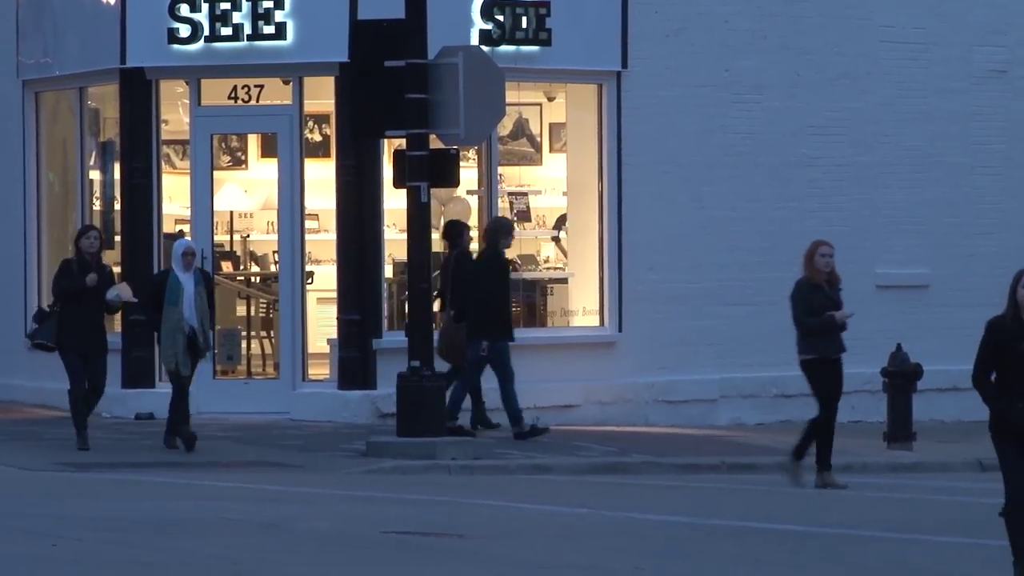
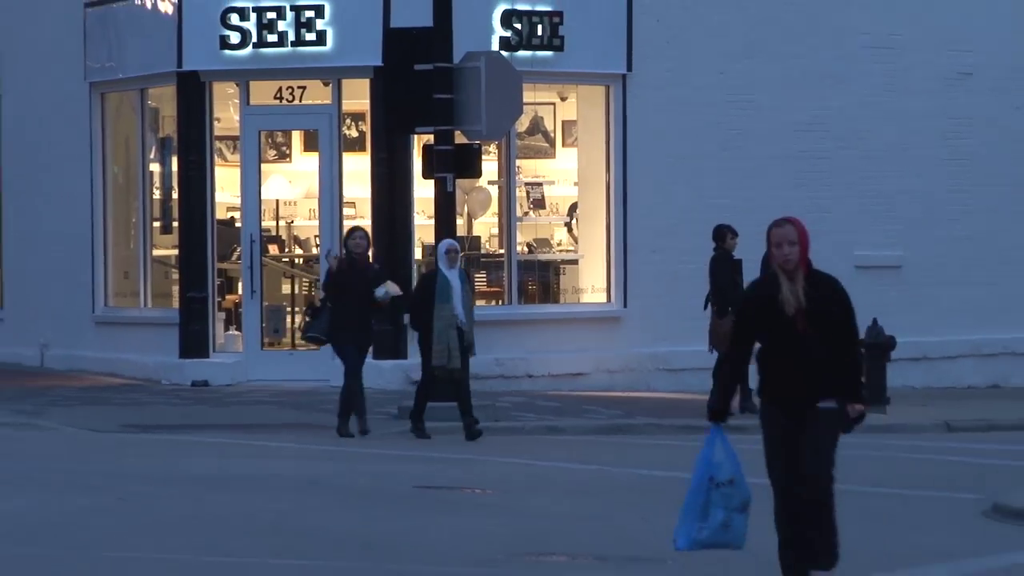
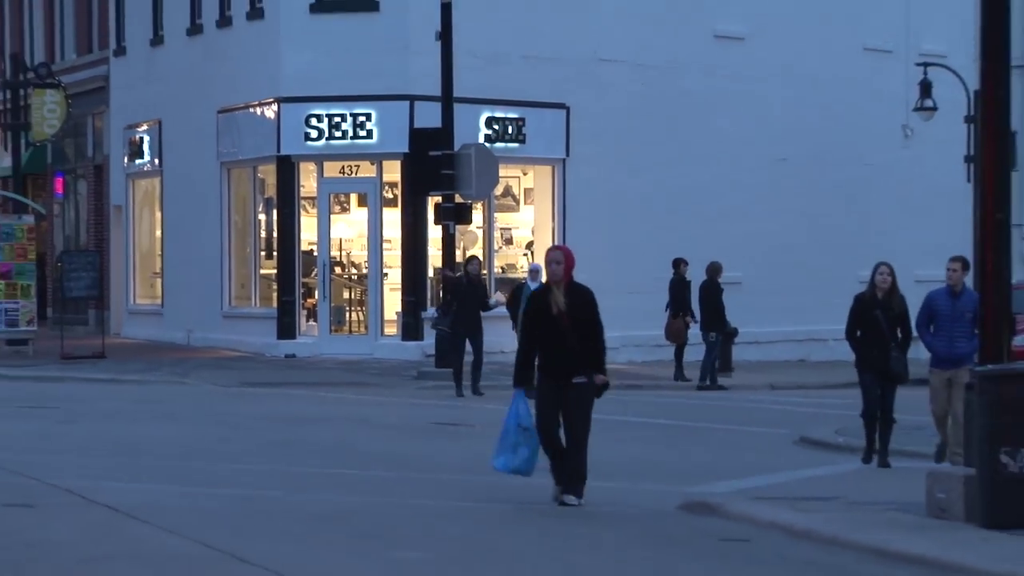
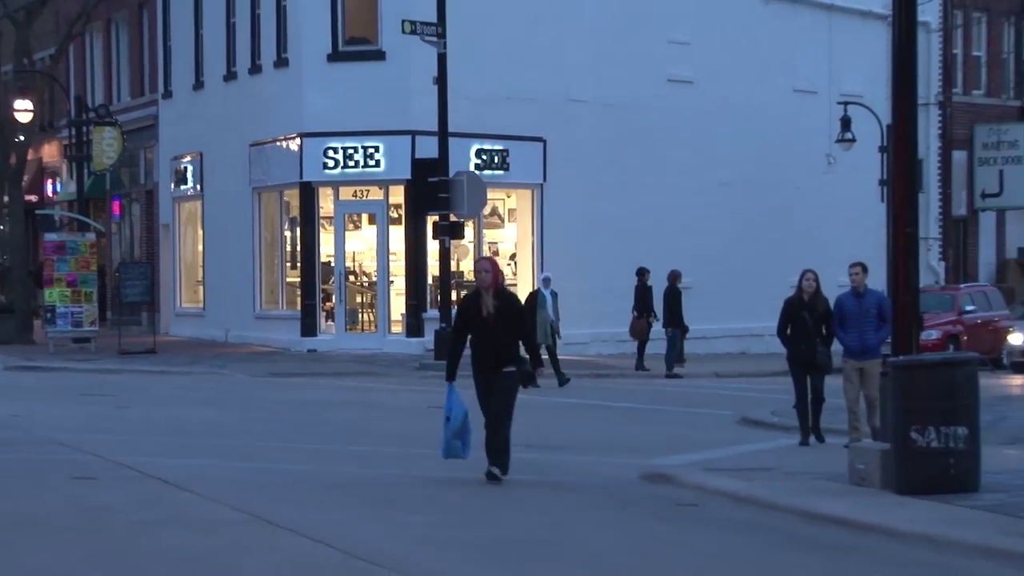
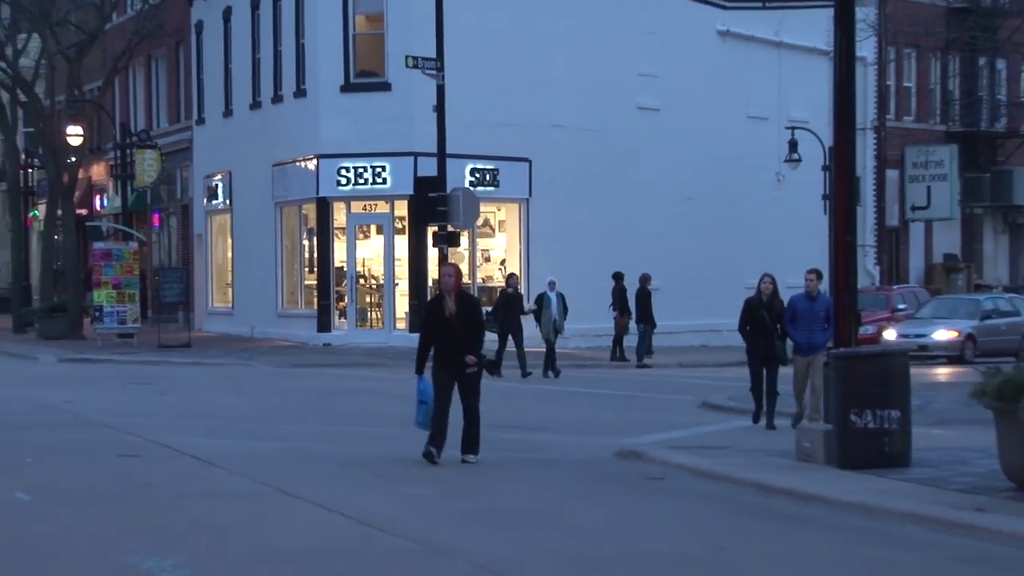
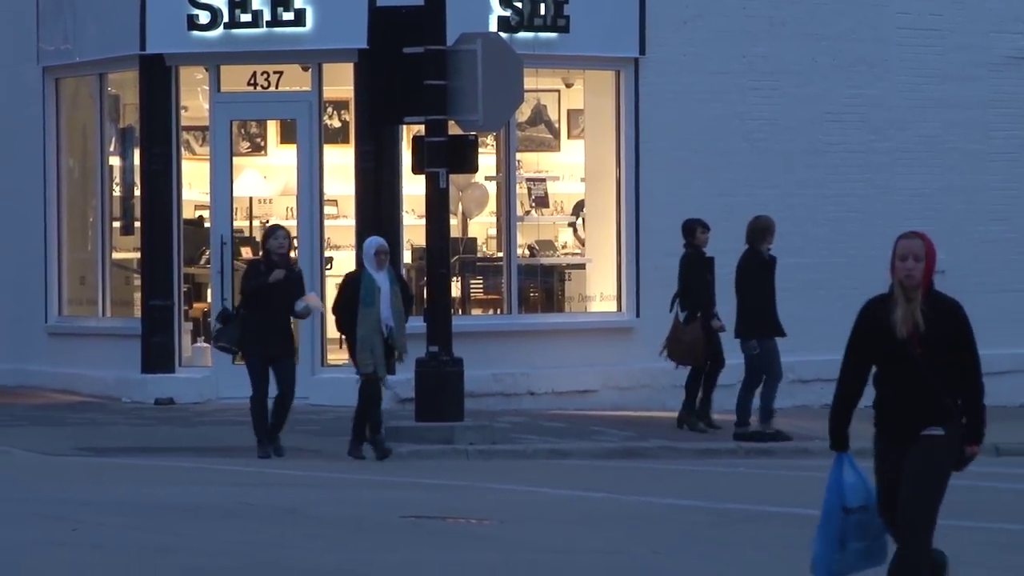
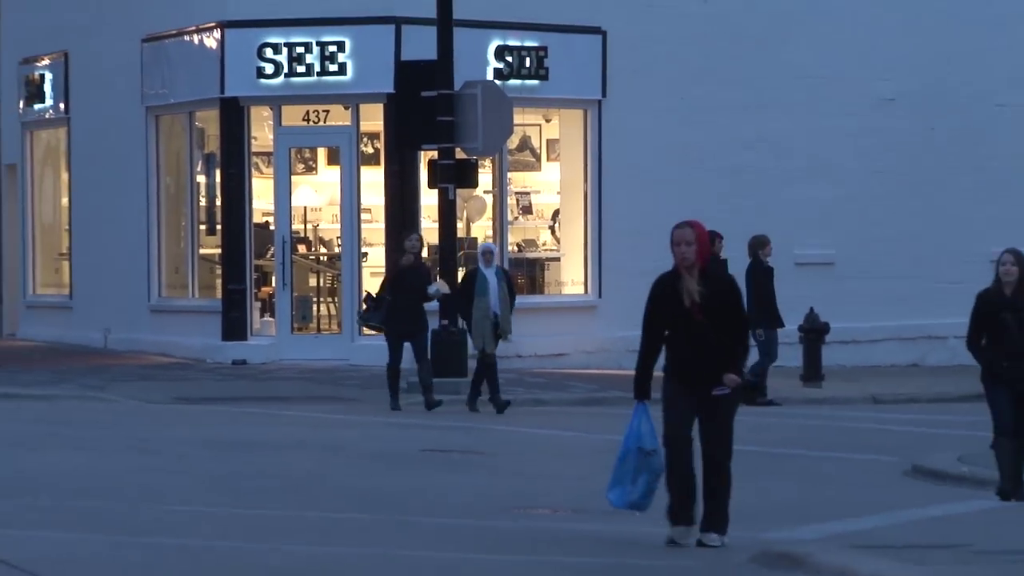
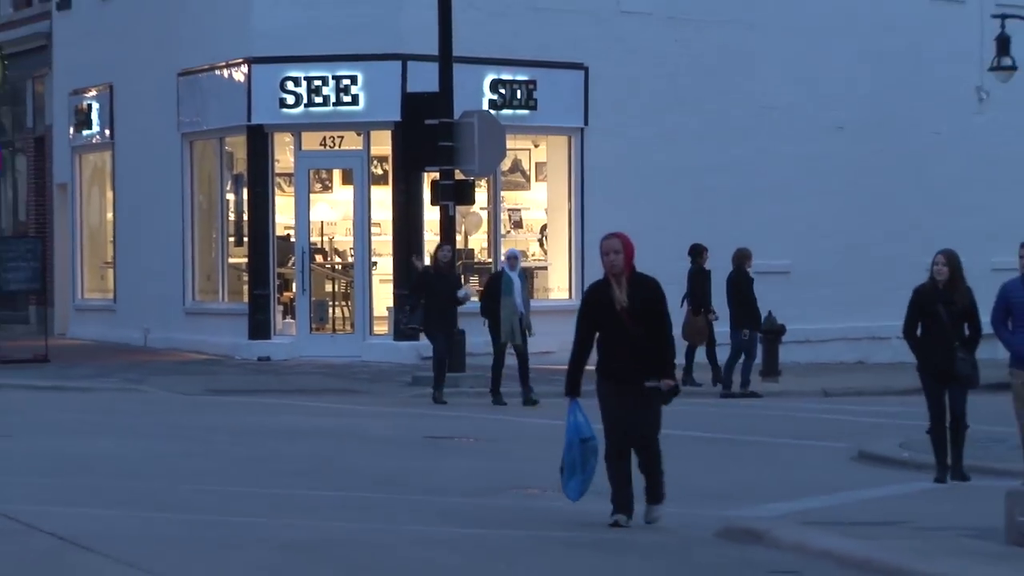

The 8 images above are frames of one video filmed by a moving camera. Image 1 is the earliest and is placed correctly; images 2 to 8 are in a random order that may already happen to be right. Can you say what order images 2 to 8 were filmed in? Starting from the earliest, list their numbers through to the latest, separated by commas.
6, 2, 7, 8, 3, 4, 5
